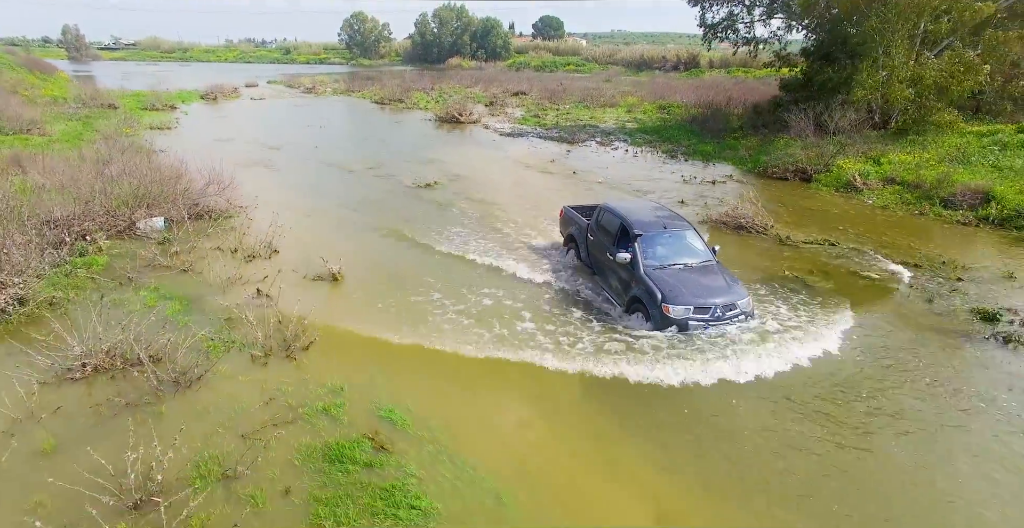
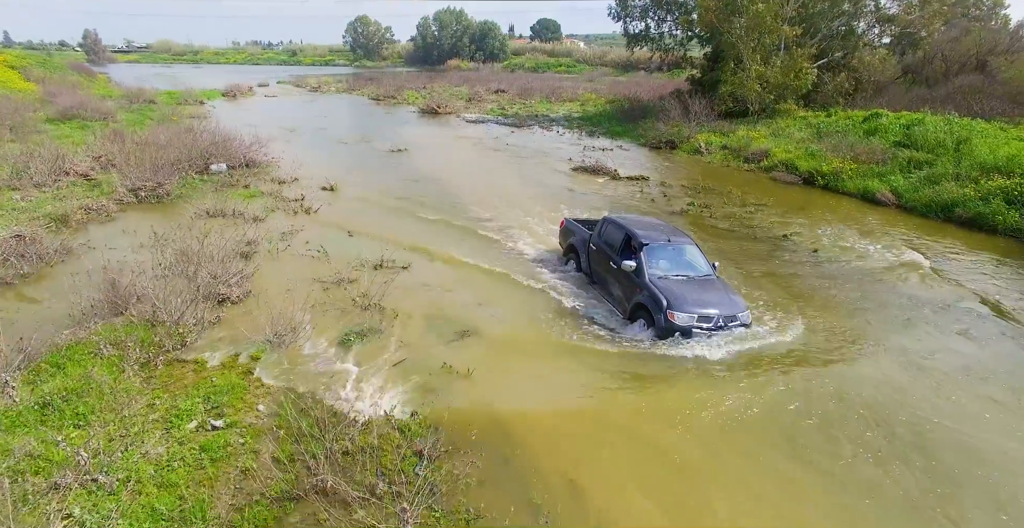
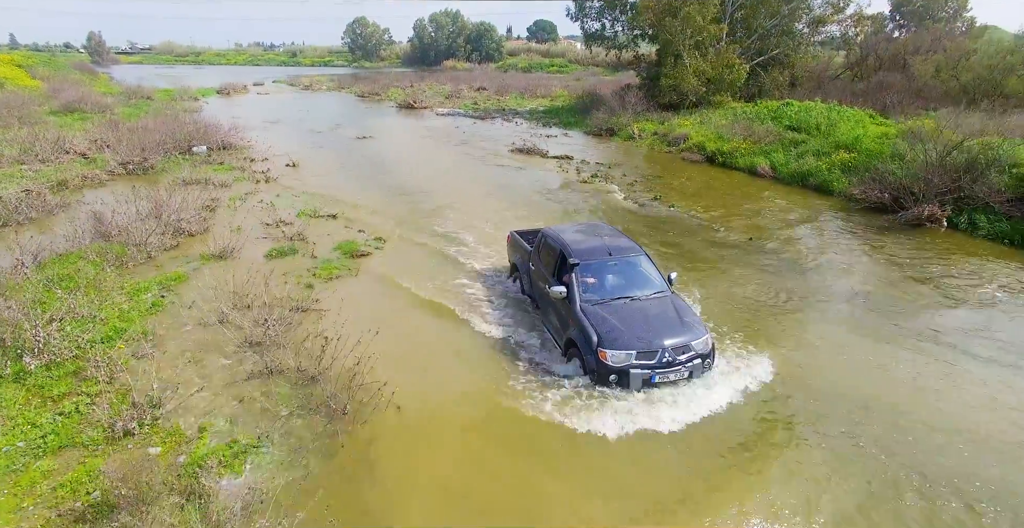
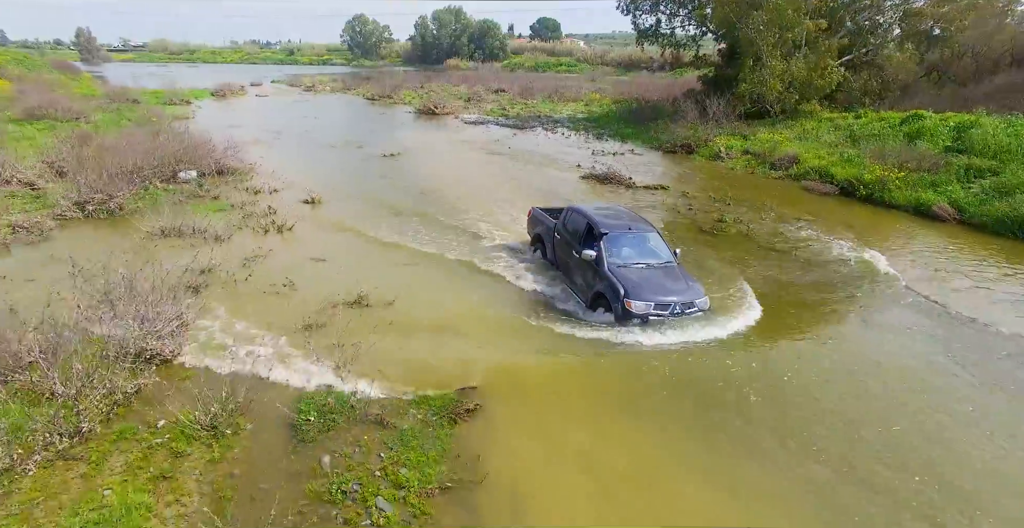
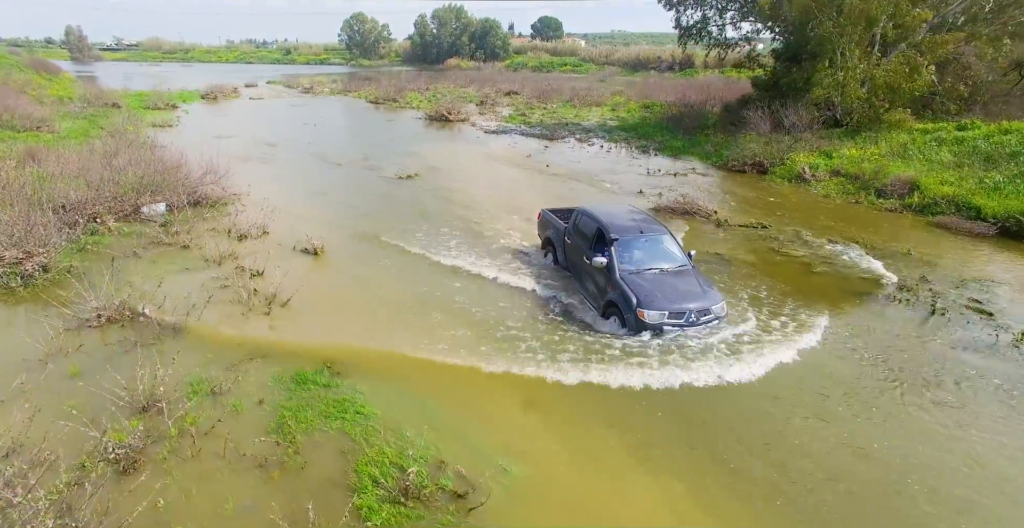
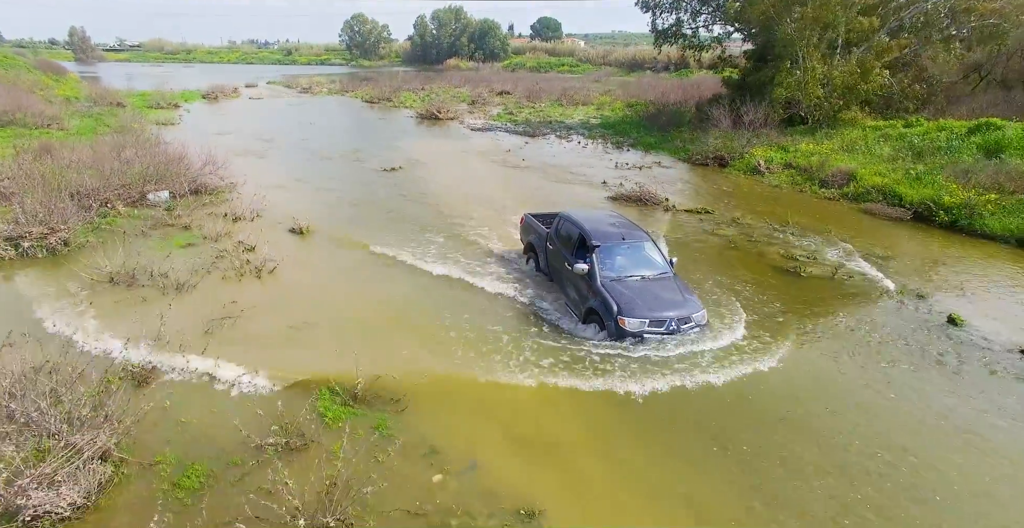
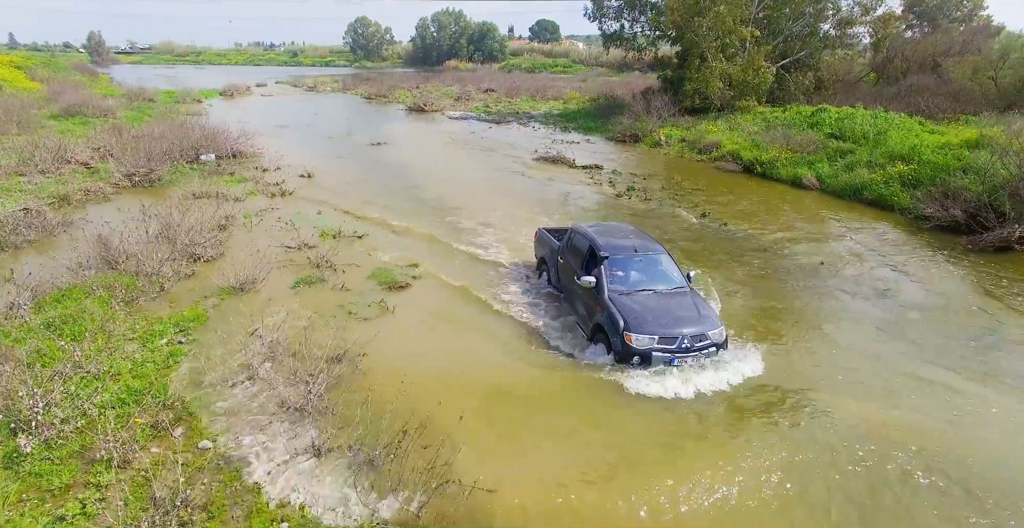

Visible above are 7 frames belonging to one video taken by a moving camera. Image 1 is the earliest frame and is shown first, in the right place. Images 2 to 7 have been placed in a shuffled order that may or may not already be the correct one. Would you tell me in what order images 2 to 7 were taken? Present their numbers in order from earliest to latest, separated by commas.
5, 6, 4, 2, 7, 3
